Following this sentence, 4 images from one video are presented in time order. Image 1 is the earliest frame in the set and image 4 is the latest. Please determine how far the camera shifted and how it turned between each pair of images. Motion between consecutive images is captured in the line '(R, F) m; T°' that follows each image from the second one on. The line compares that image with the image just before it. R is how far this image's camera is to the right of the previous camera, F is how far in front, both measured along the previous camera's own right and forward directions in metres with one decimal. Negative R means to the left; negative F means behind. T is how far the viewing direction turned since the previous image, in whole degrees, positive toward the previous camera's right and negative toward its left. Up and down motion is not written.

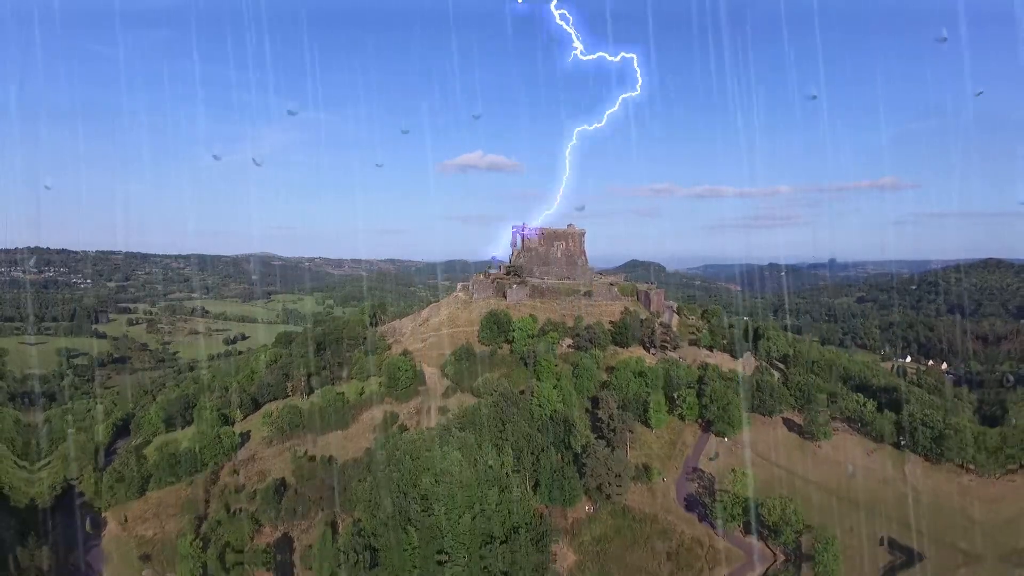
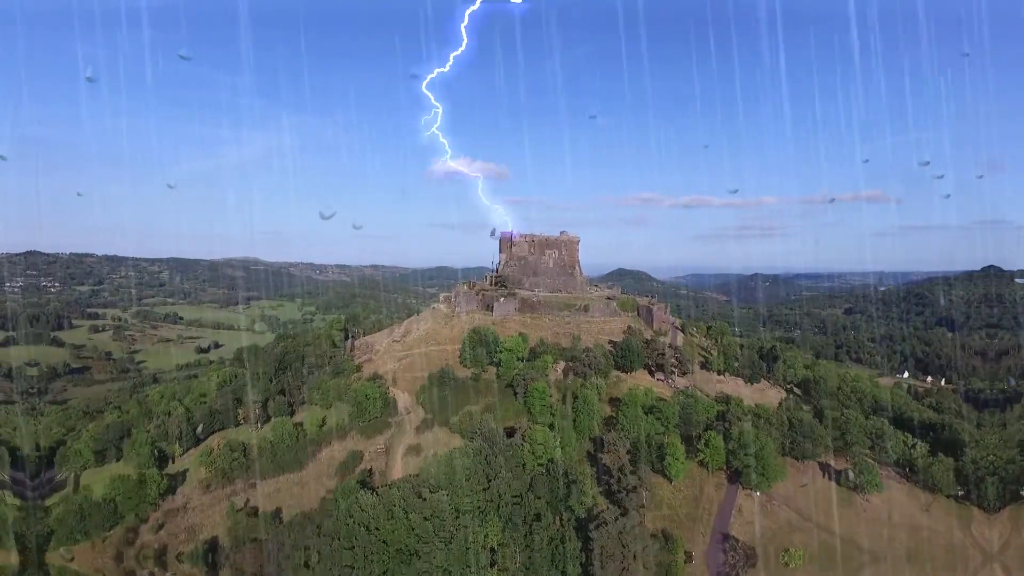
(-0.1, +5.6) m; +1°
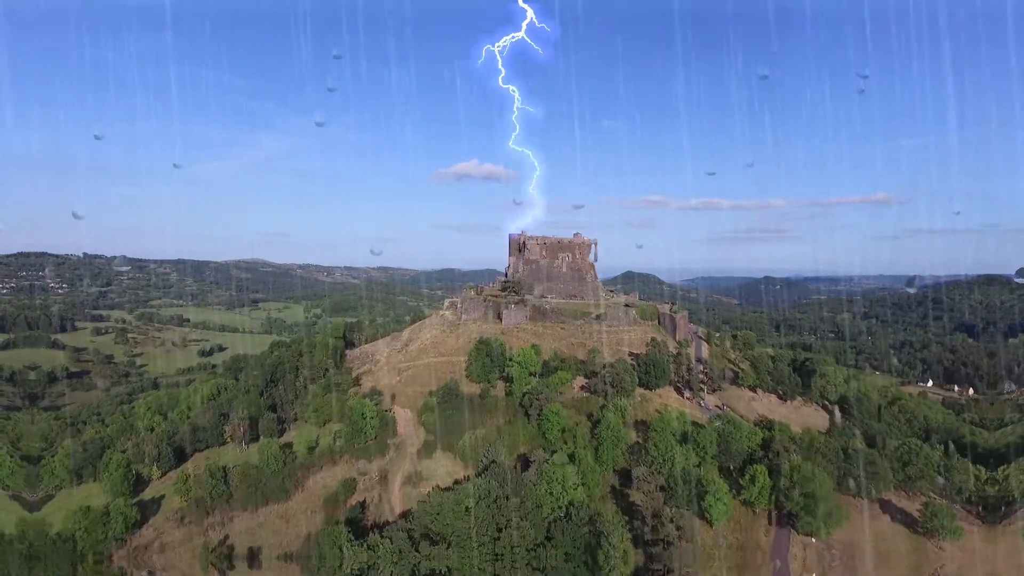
(-0.2, +3.5) m; -1°
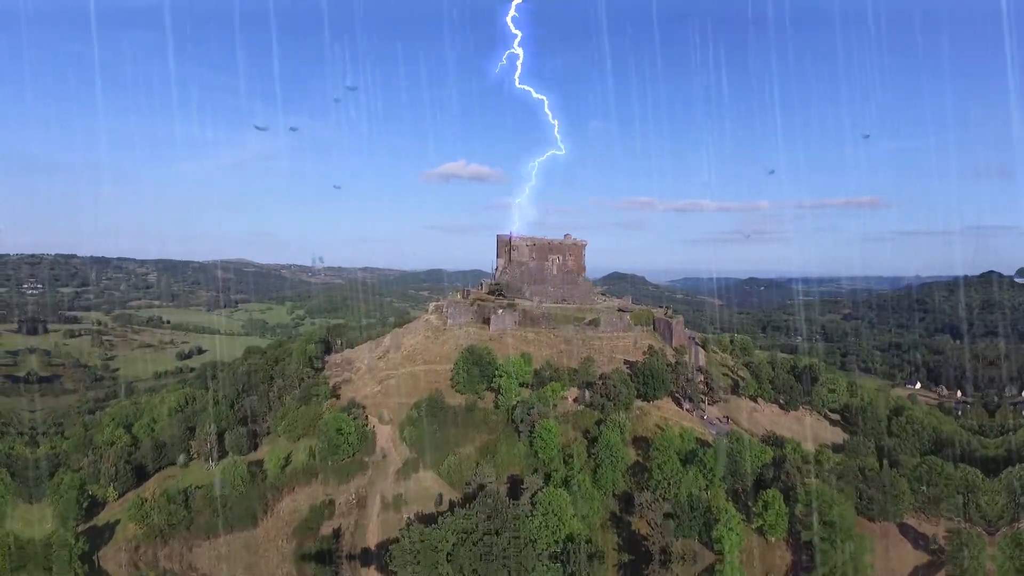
(-0.1, +2.2) m; +1°
